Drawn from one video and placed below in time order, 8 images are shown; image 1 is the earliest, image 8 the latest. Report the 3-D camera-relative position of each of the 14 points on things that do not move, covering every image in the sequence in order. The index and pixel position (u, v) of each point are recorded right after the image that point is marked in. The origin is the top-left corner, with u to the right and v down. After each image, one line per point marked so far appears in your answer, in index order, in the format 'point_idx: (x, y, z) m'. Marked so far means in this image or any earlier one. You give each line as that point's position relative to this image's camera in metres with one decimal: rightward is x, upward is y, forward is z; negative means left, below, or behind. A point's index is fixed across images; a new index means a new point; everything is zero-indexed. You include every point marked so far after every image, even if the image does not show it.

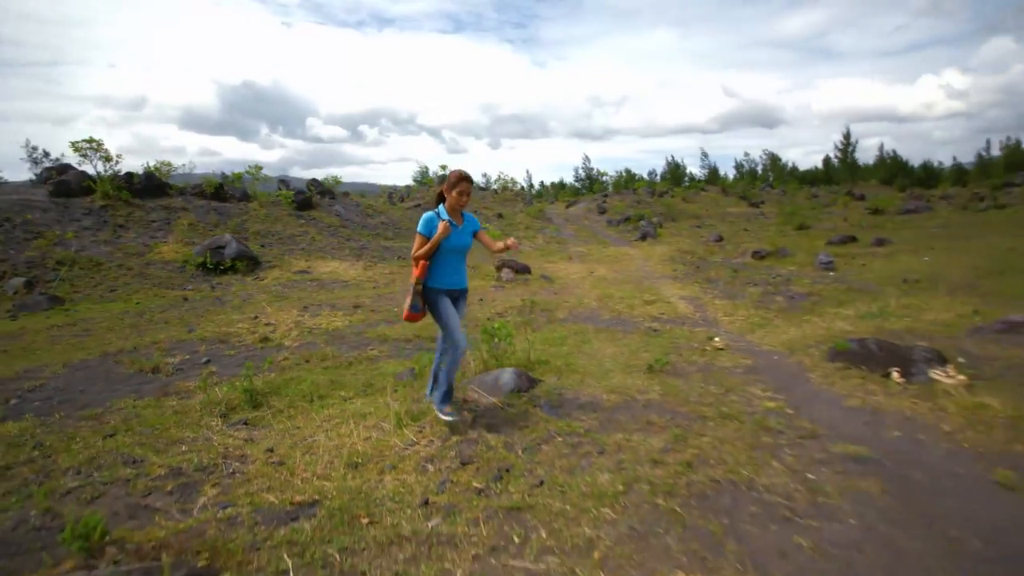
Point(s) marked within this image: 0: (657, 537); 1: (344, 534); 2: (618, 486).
0: (+0.7, -1.2, +2.6) m
1: (-0.9, -1.3, +2.7) m
2: (+0.6, -1.2, +3.1) m
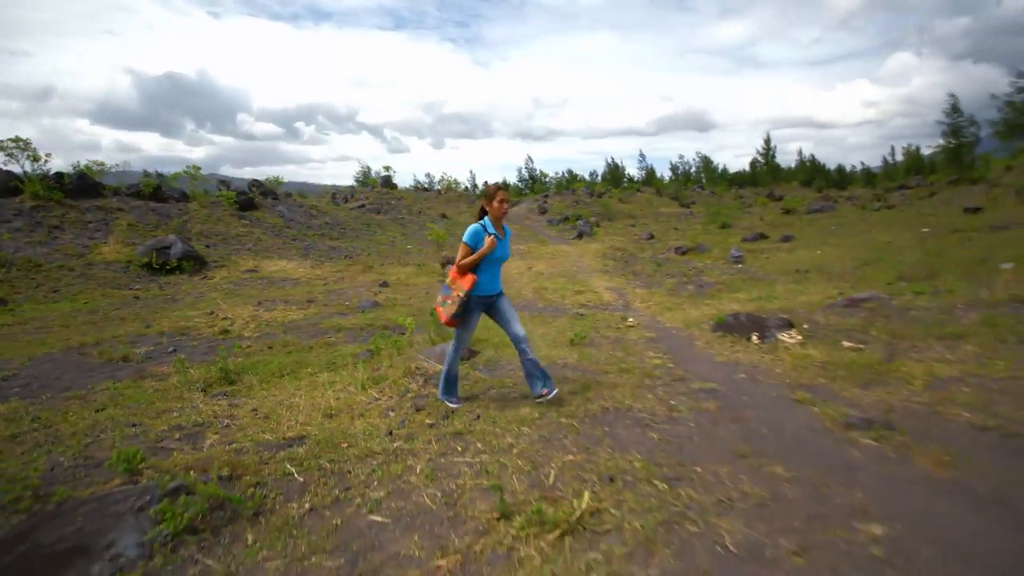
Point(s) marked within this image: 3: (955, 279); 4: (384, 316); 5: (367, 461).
0: (+0.3, -1.1, +3.7) m
1: (-1.3, -1.2, +3.6) m
2: (+0.2, -1.0, +4.1) m
3: (+8.0, +0.2, +9.1) m
4: (-2.3, -0.5, +9.1) m
5: (-1.0, -1.2, +3.5) m
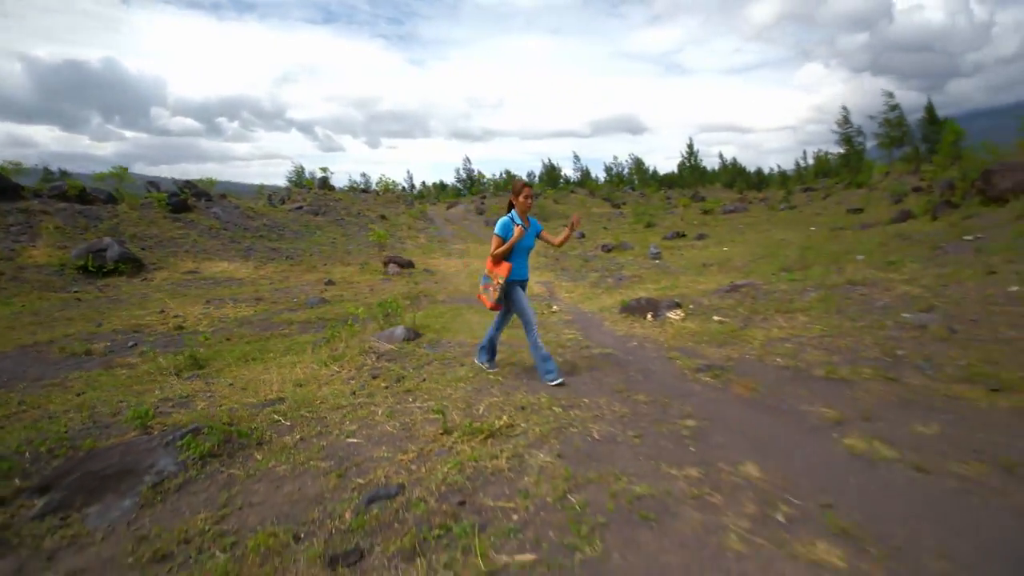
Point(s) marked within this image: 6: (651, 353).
0: (-0.2, -0.9, +4.8) m
1: (-1.9, -1.1, +4.6) m
2: (-0.4, -0.9, +5.2) m
3: (+6.7, +0.4, +11.1) m
4: (-3.5, -0.4, +9.9) m
5: (-1.5, -1.1, +4.5) m
6: (+1.6, -0.7, +5.8) m
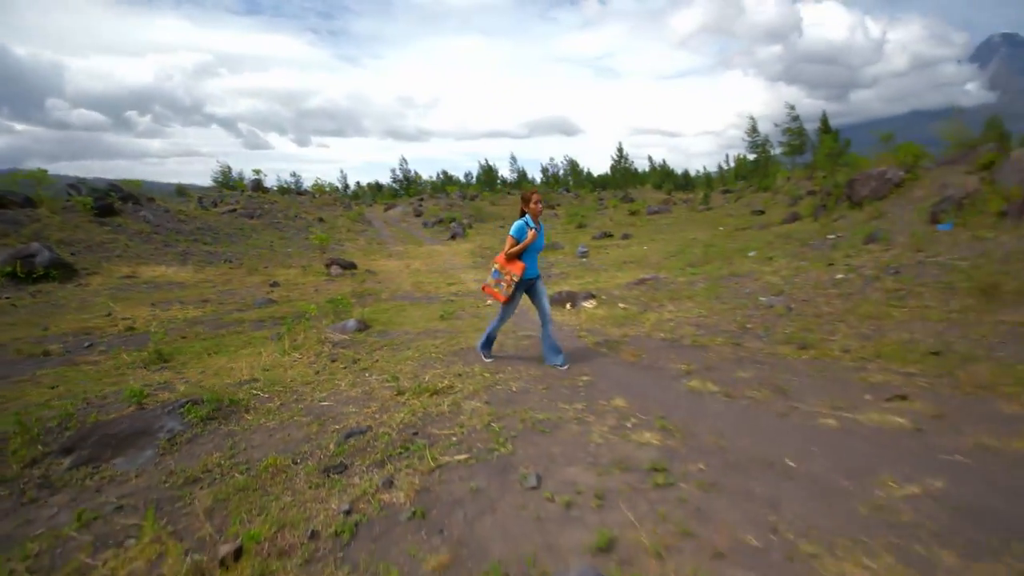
0: (-0.9, -0.9, +5.9) m
1: (-2.5, -1.0, +5.5) m
2: (-1.2, -0.8, +6.3) m
3: (+5.2, +0.6, +13.0) m
4: (-4.8, -0.4, +10.6) m
5: (-2.2, -1.0, +5.4) m
6: (+0.7, -0.6, +7.1) m
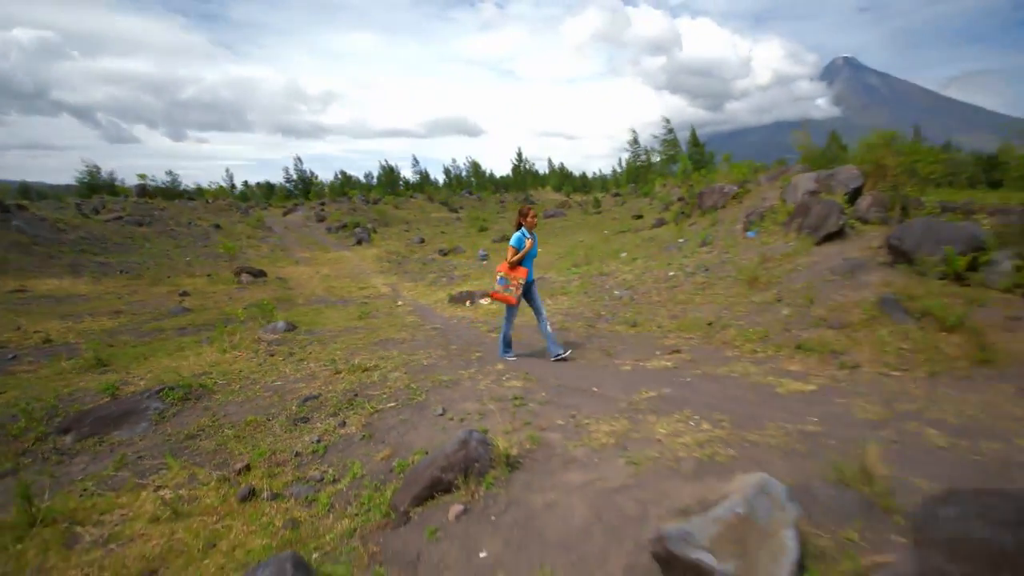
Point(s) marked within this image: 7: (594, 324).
0: (-2.3, -0.9, +7.4) m
1: (-3.7, -1.1, +6.7) m
2: (-2.6, -0.9, +7.8) m
3: (+2.4, +0.7, +15.5) m
4: (-6.9, -0.6, +11.3) m
5: (-3.4, -1.1, +6.7) m
6: (-0.8, -0.7, +8.9) m
7: (+1.3, -0.6, +8.3) m
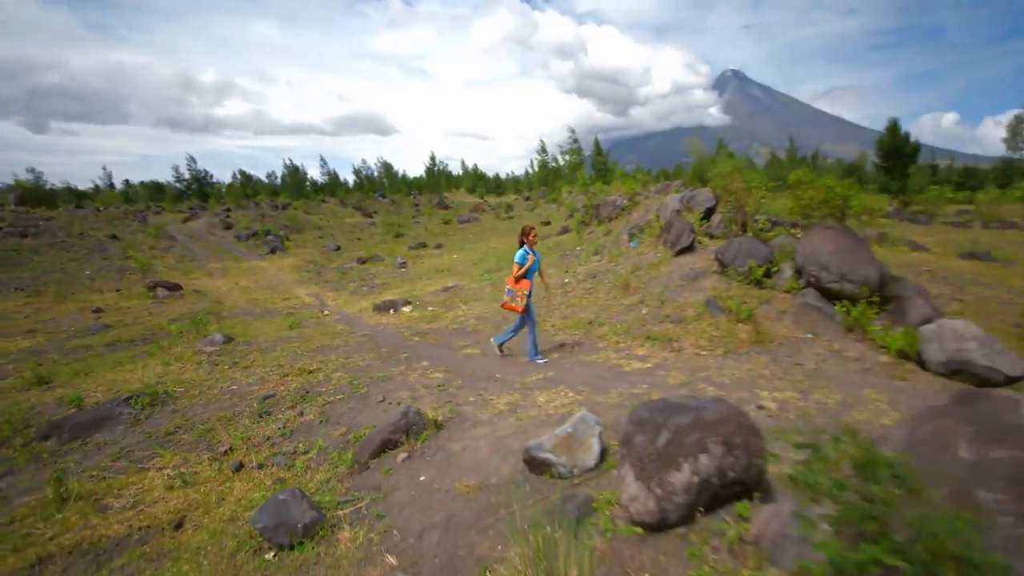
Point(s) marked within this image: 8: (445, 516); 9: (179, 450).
0: (-3.6, -1.2, +8.5) m
1: (-4.9, -1.4, +7.6) m
2: (-4.0, -1.2, +8.8) m
3: (-0.4, +0.6, +17.3) m
4: (-8.8, -1.0, +11.6) m
5: (-4.6, -1.4, +7.7) m
6: (-2.4, -0.9, +10.3) m
7: (-0.2, -0.7, +10.0) m
8: (-0.5, -1.6, +3.7) m
9: (-3.6, -1.7, +5.4) m
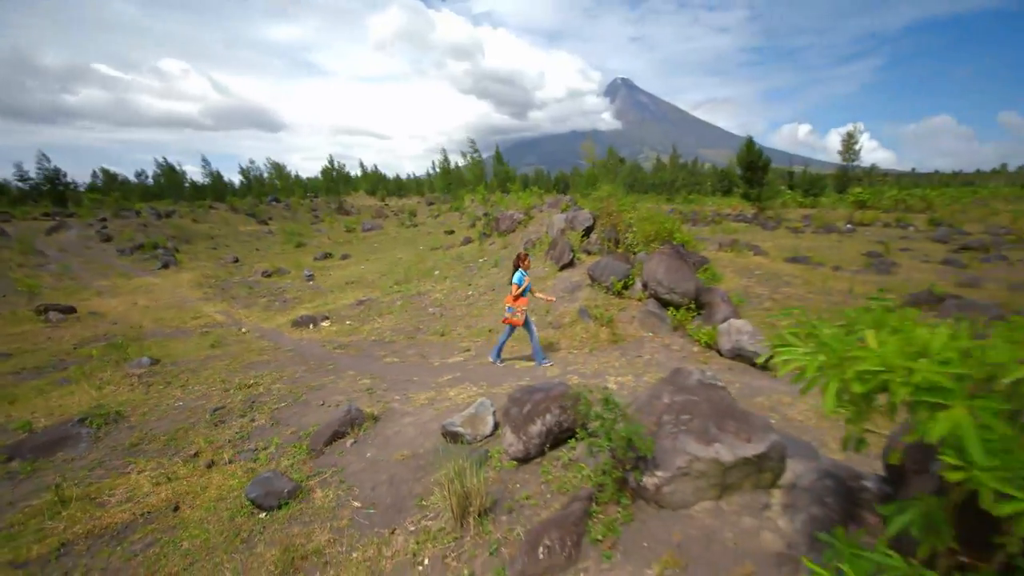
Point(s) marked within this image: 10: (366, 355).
0: (-5.3, -1.6, +9.6) m
1: (-6.4, -1.9, +8.4) m
2: (-5.7, -1.6, +9.8) m
3: (-3.8, +0.2, +18.8) m
4: (-11.0, -1.7, +11.6) m
5: (-6.1, -1.9, +8.5) m
6: (-4.5, -1.3, +11.5) m
7: (-2.2, -1.1, +11.6) m
8: (-1.3, -2.0, +5.3) m
9: (-4.7, -2.2, +6.5) m
10: (-3.0, -1.4, +10.3) m
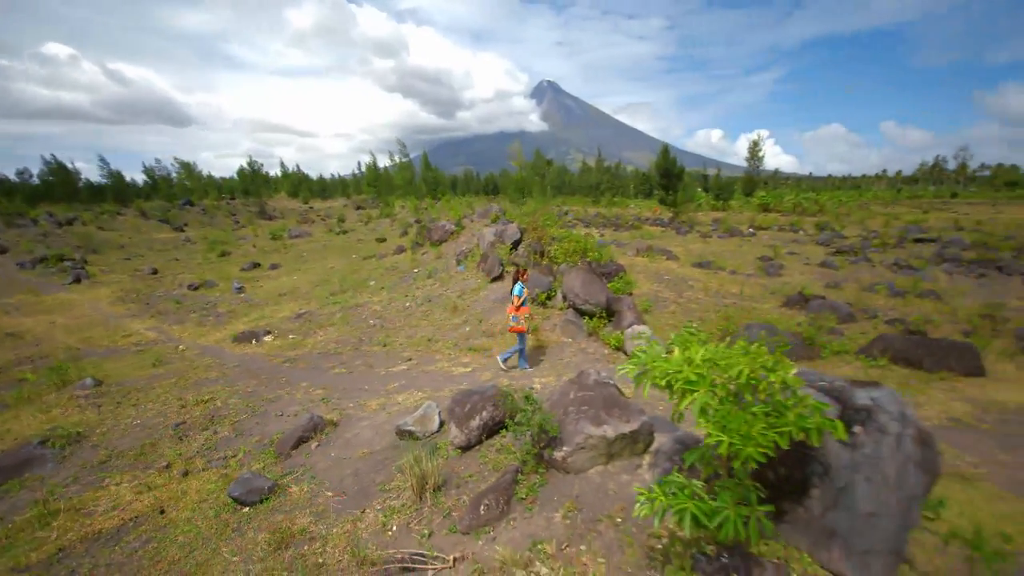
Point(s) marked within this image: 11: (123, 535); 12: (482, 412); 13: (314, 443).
0: (-6.5, -2.1, +10.1) m
1: (-7.5, -2.4, +8.8) m
2: (-7.0, -2.1, +10.3) m
3: (-6.3, -0.2, +19.4) m
4: (-12.5, -2.2, +11.4) m
5: (-7.2, -2.3, +8.9) m
6: (-6.0, -1.7, +12.1) m
7: (-3.8, -1.5, +12.5) m
8: (-2.0, -2.3, +6.4) m
9: (-5.5, -2.6, +7.2) m
10: (-4.3, -1.8, +11.2) m
11: (-4.5, -2.9, +5.9) m
12: (-0.4, -1.5, +6.0) m
13: (-2.8, -2.2, +7.2) m
